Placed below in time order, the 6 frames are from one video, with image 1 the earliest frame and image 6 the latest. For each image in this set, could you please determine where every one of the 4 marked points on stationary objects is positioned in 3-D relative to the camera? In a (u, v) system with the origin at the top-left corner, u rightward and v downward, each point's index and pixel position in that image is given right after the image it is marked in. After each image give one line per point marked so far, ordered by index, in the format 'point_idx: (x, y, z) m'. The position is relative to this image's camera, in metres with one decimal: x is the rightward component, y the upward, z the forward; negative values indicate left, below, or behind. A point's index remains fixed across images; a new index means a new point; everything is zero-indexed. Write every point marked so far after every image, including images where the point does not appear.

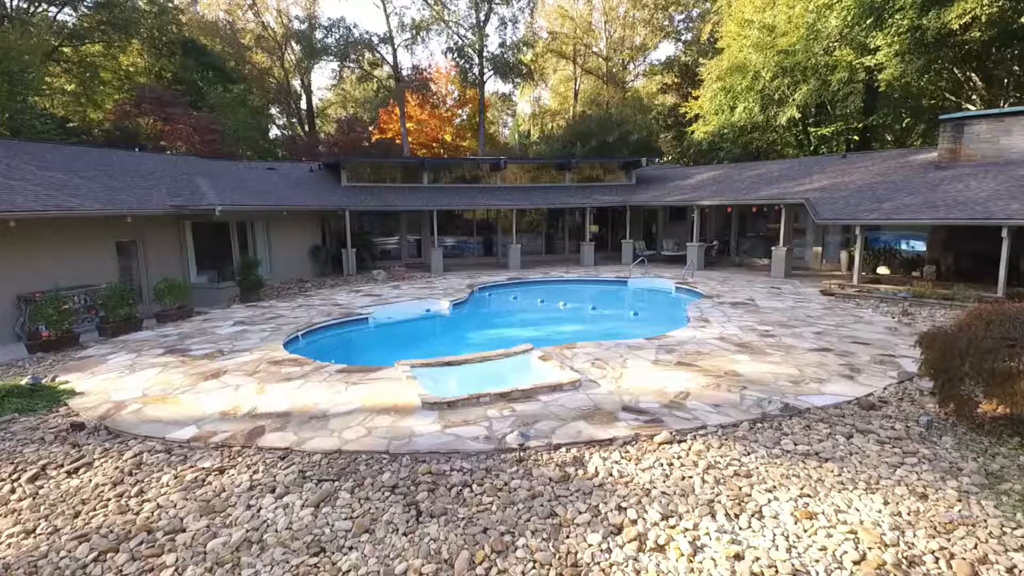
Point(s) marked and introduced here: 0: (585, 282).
0: (+2.3, +0.2, +18.3) m
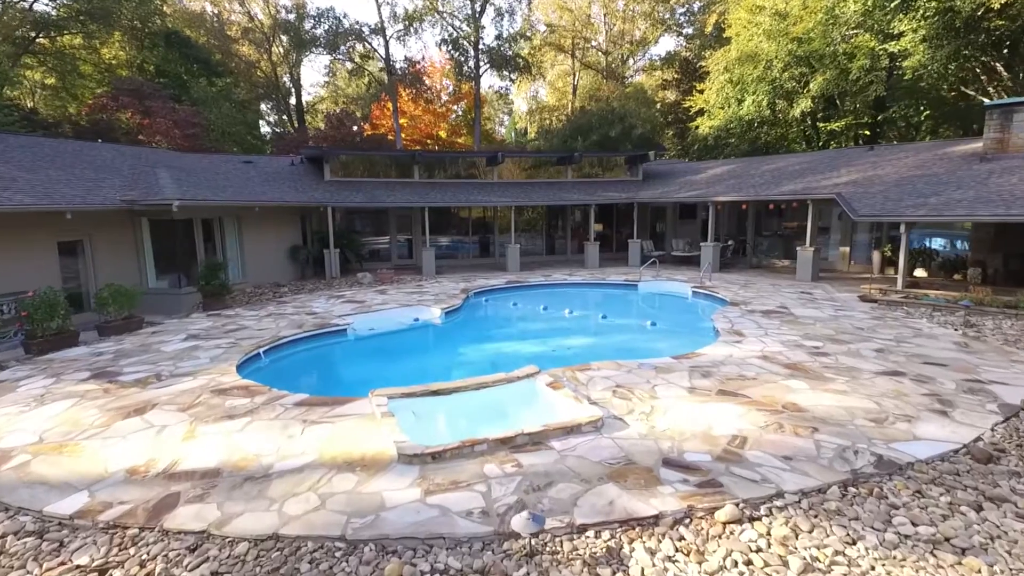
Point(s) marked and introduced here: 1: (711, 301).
0: (+2.3, 0.0, +16.7) m
1: (+5.1, -0.4, +13.8) m
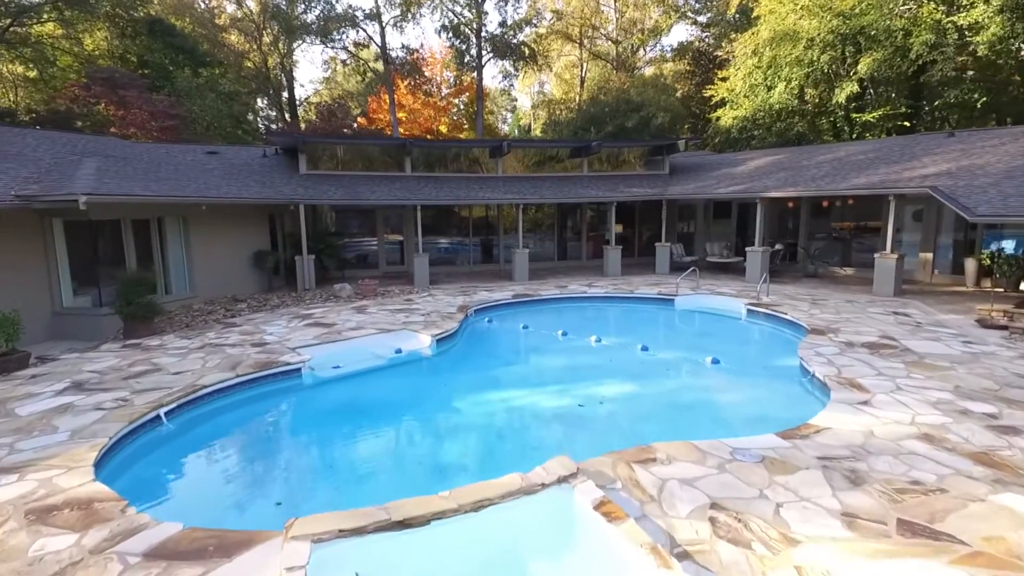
0: (+2.5, -0.3, +13.8) m
1: (+5.4, -0.8, +10.8) m
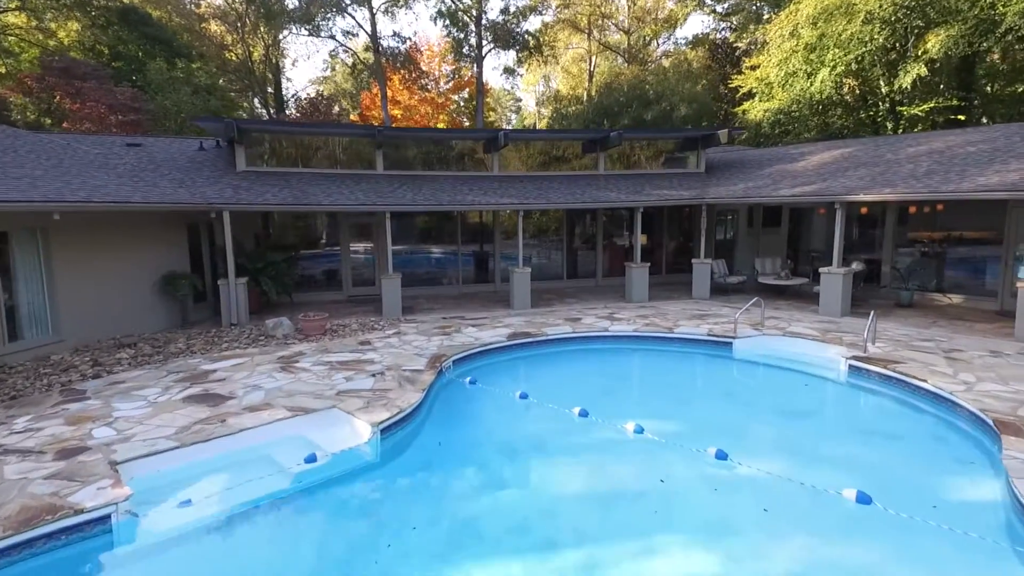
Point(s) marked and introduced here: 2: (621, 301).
0: (+2.4, -1.0, +10.1) m
1: (+5.2, -1.4, +7.1) m
2: (+2.8, -0.3, +13.7) m
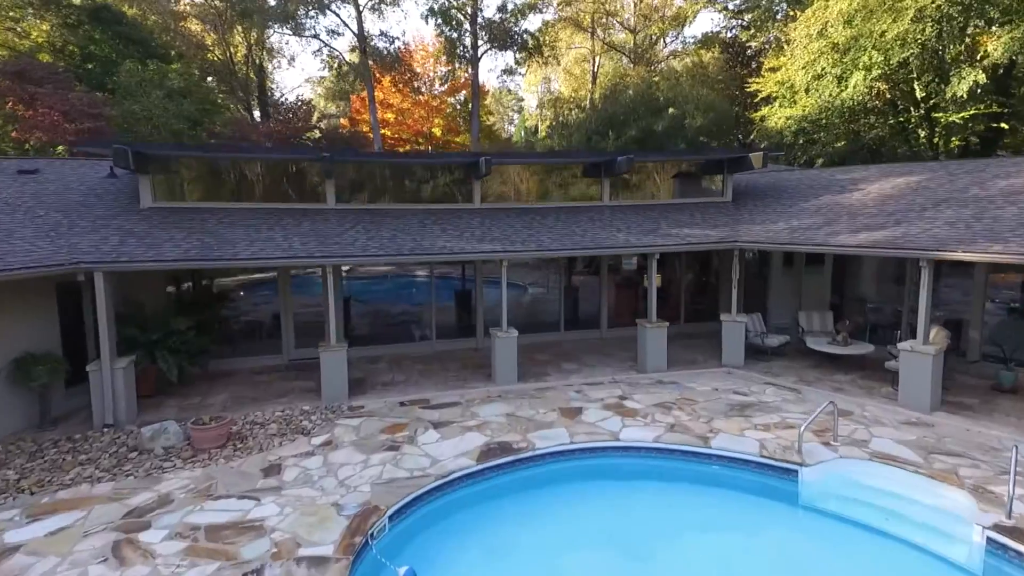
0: (+2.1, -2.3, +7.3) m
1: (+4.9, -2.8, +4.3) m
2: (+2.5, -1.6, +10.9) m
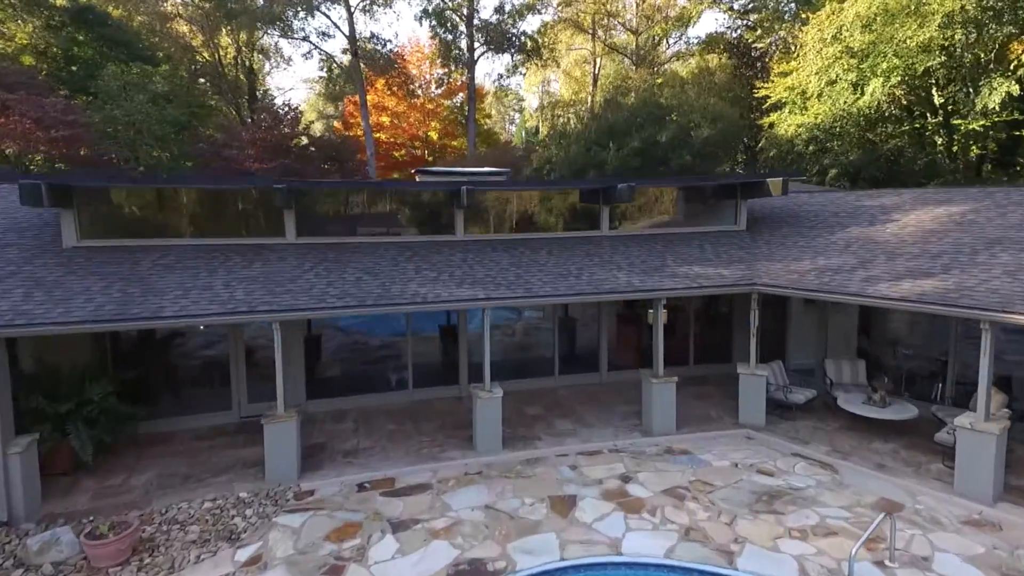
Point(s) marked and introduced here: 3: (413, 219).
0: (+1.8, -3.2, +5.8) m
1: (+4.6, -3.6, +2.9) m
2: (+2.2, -2.5, +9.4) m
3: (-2.1, +1.5, +11.4) m
